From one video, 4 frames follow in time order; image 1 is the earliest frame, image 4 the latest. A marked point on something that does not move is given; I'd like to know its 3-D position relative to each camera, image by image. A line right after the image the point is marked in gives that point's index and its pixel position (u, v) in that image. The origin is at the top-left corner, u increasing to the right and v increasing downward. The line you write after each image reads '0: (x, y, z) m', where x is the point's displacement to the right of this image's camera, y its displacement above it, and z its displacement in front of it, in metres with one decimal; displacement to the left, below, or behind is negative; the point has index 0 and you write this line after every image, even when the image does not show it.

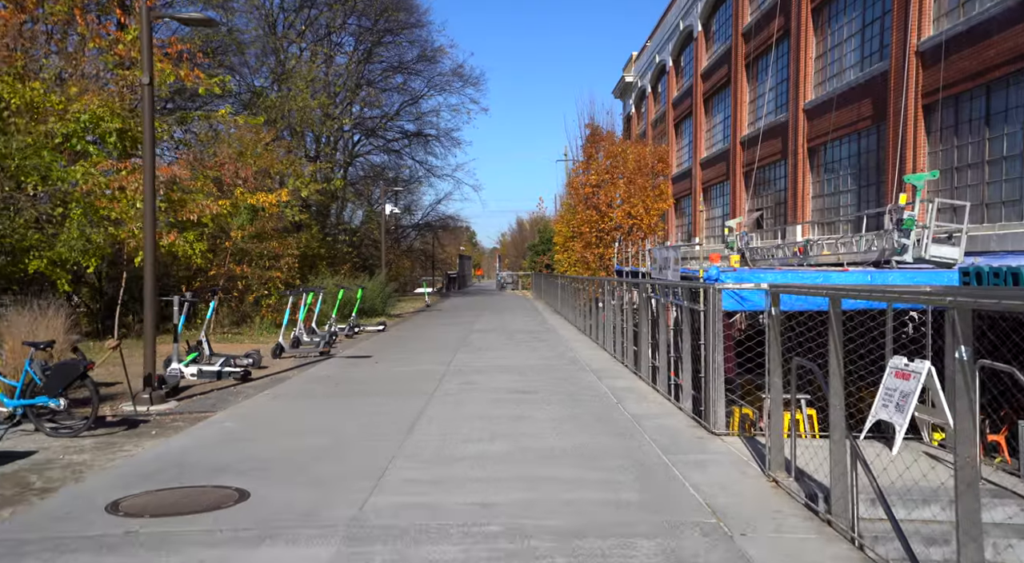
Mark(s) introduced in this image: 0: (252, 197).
0: (-6.1, +2.0, +17.3) m
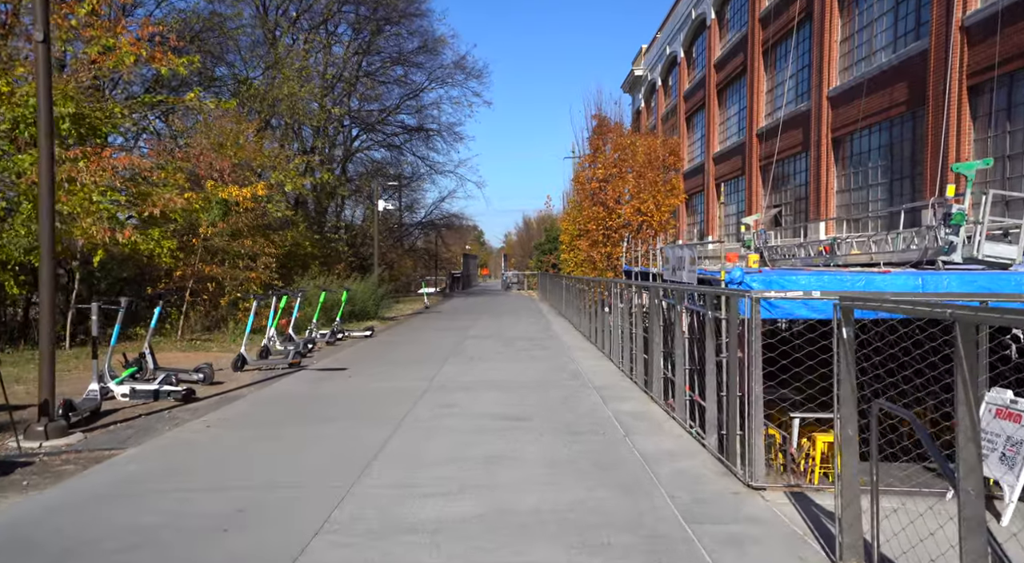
0: (-6.1, +2.0, +15.9) m
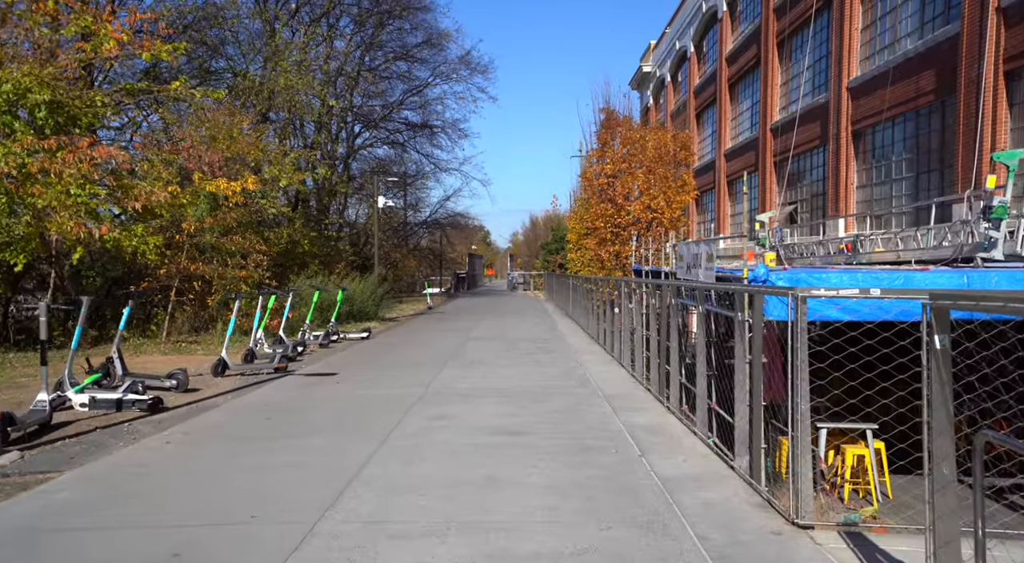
0: (-6.0, +2.0, +15.0) m
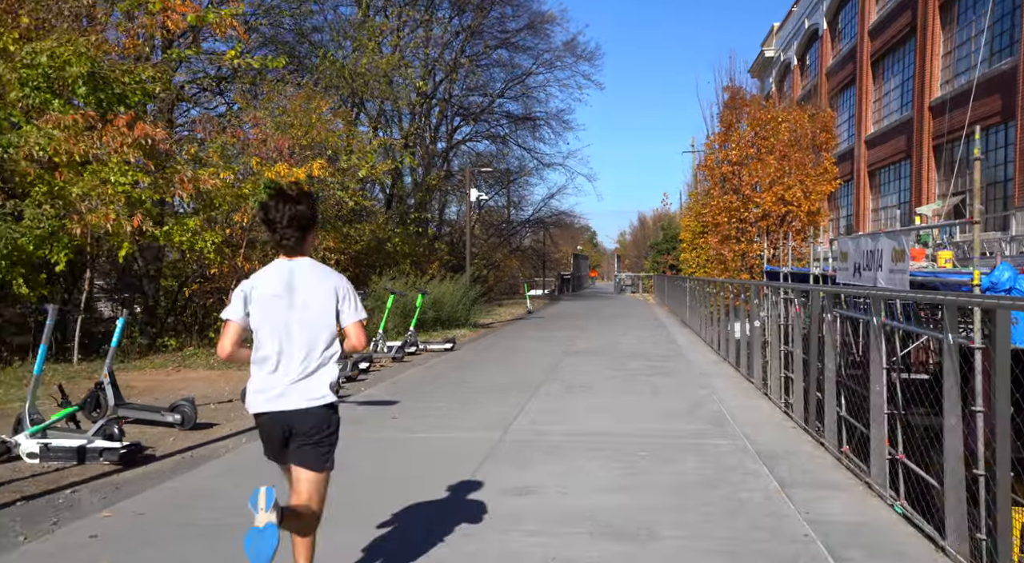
0: (-4.1, +2.0, +13.2) m
